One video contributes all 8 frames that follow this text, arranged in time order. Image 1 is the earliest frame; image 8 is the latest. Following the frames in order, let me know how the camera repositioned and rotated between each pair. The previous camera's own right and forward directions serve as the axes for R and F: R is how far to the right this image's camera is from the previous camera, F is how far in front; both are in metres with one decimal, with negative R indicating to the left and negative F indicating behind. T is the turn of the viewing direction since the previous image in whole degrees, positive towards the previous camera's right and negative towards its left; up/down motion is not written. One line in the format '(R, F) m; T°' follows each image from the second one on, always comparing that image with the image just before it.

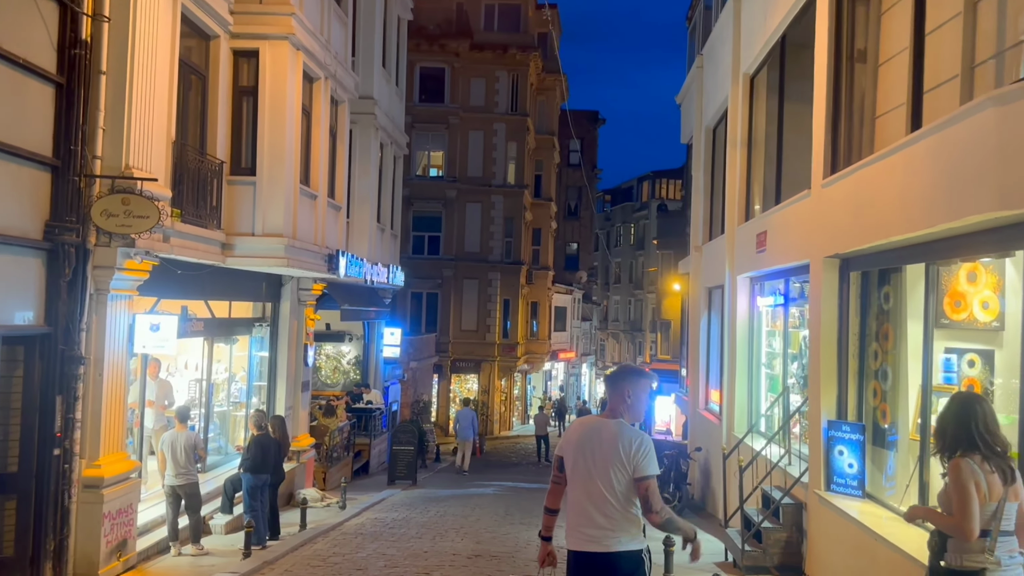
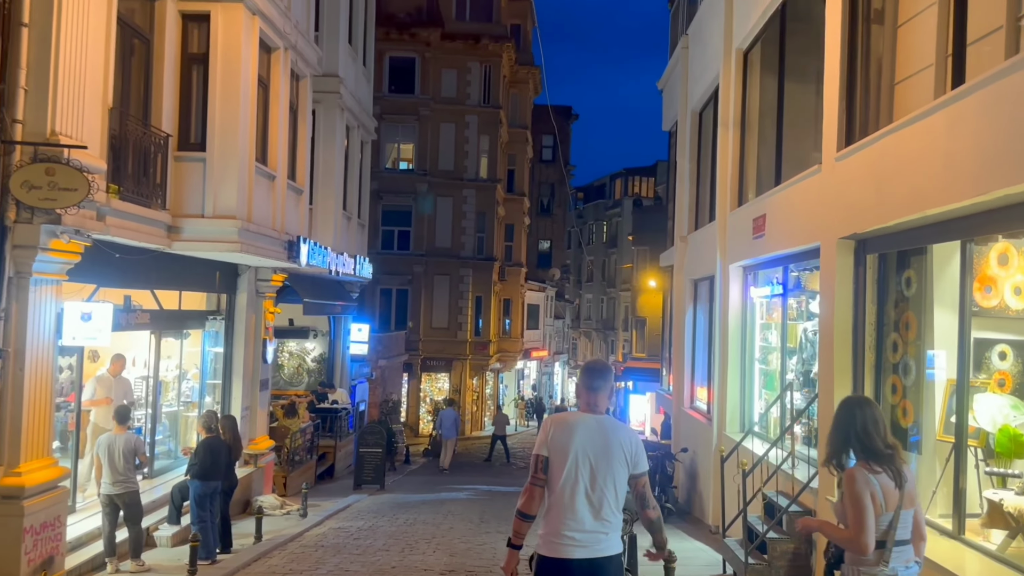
(-0.1, +0.9) m; +2°
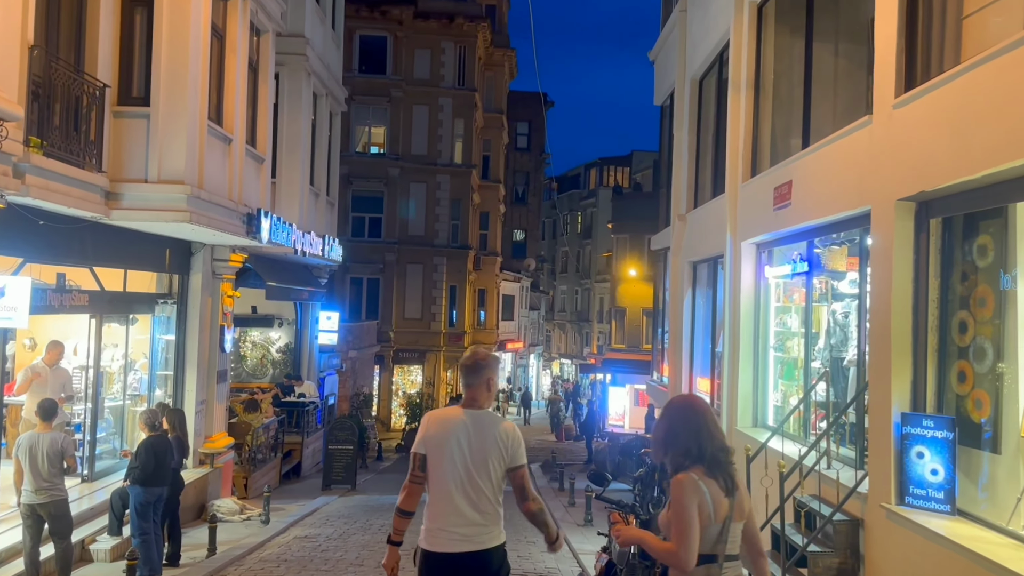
(-0.2, +1.2) m; +2°
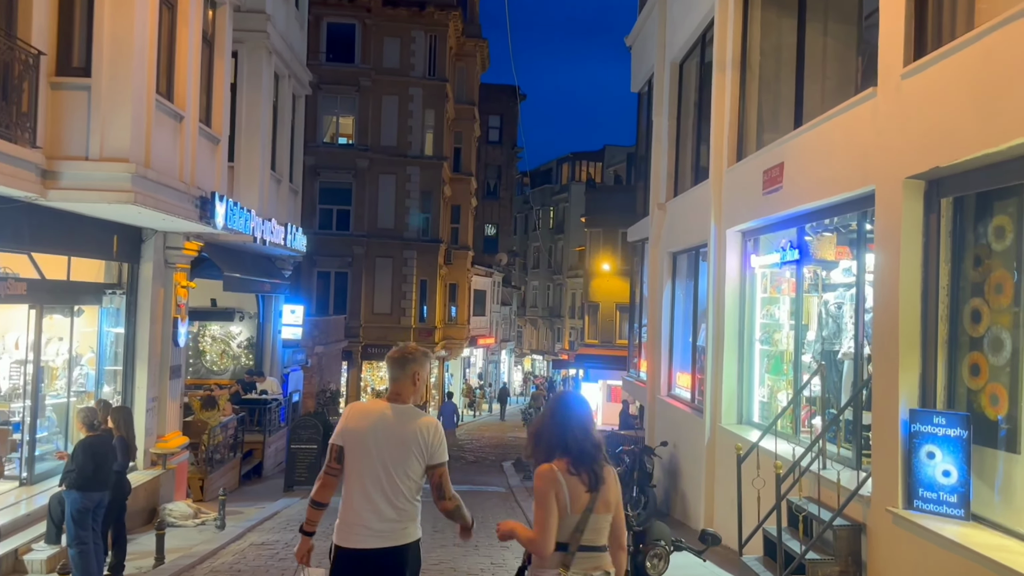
(0.0, +0.6) m; +2°
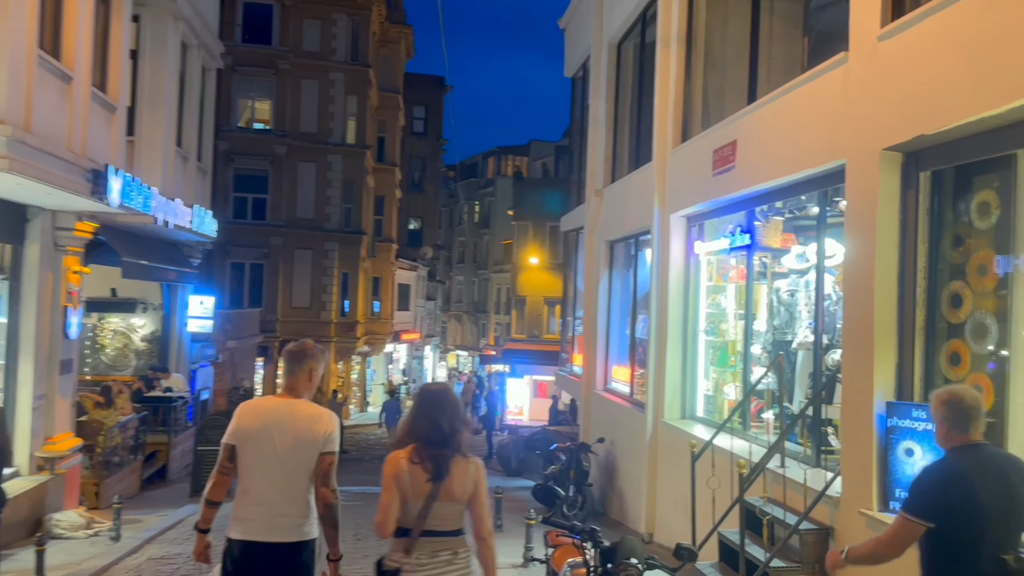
(-0.1, +0.7) m; +5°
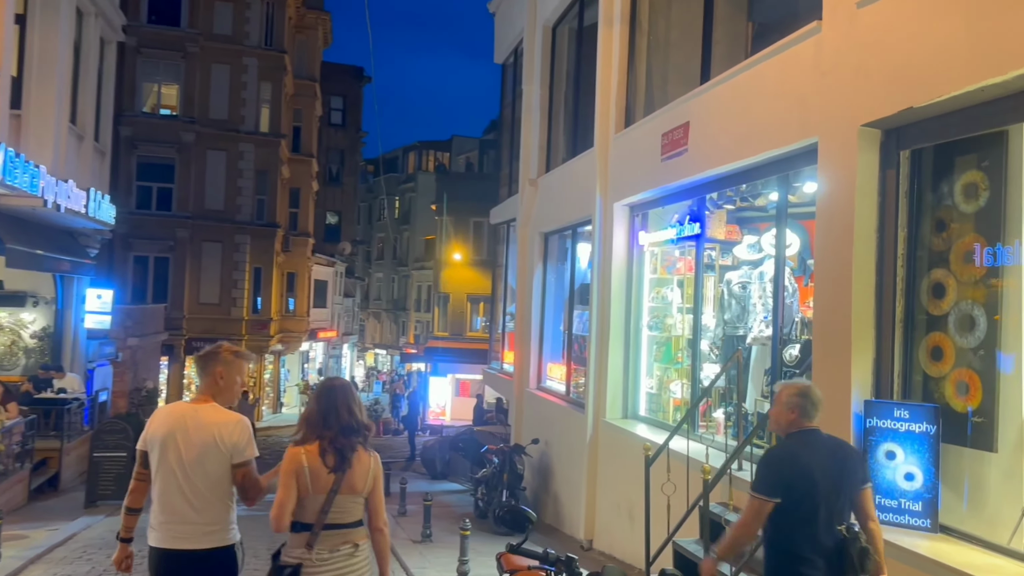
(-0.2, +0.6) m; +5°
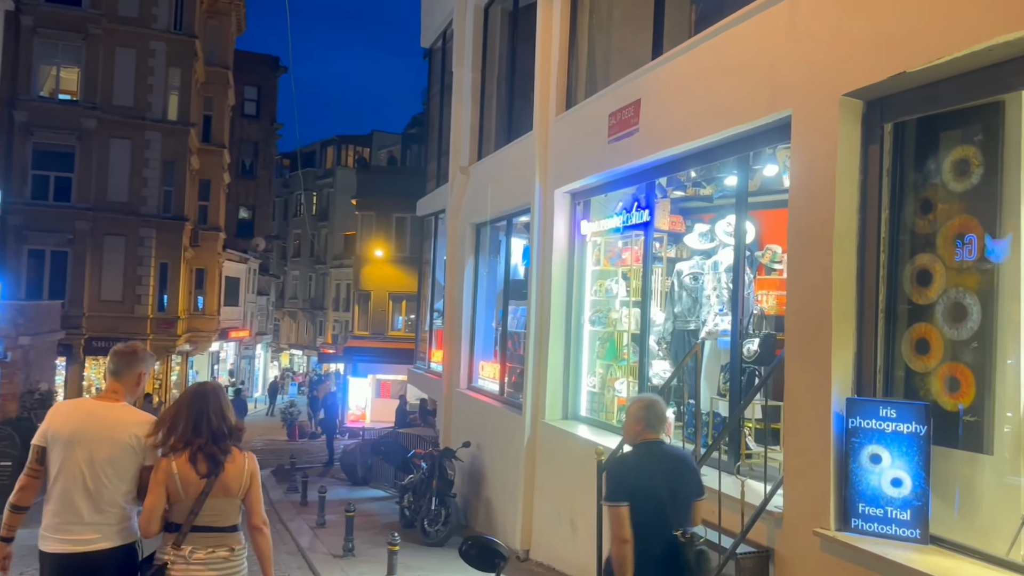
(-0.1, +0.6) m; +5°
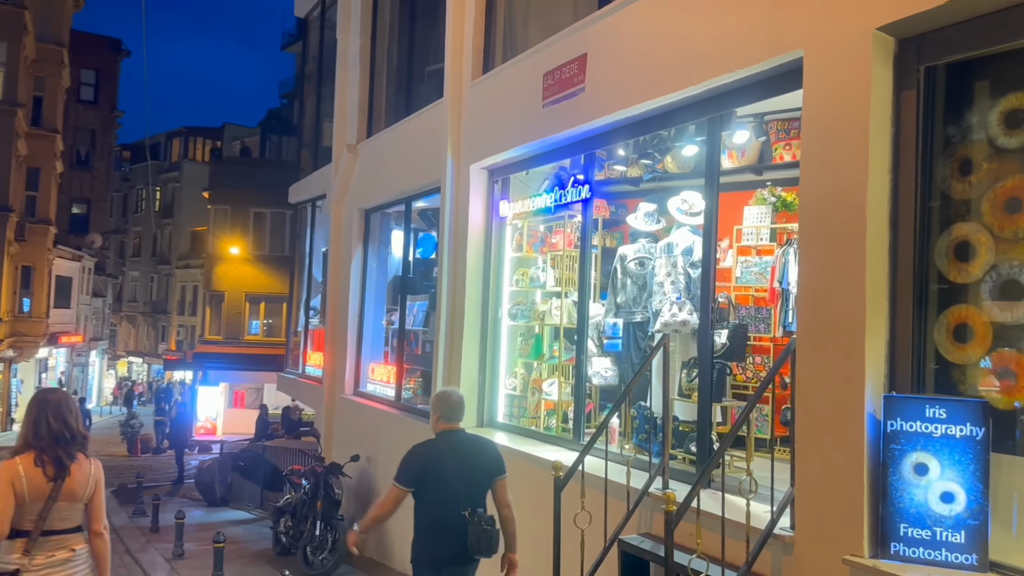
(-0.4, +1.1) m; +9°
